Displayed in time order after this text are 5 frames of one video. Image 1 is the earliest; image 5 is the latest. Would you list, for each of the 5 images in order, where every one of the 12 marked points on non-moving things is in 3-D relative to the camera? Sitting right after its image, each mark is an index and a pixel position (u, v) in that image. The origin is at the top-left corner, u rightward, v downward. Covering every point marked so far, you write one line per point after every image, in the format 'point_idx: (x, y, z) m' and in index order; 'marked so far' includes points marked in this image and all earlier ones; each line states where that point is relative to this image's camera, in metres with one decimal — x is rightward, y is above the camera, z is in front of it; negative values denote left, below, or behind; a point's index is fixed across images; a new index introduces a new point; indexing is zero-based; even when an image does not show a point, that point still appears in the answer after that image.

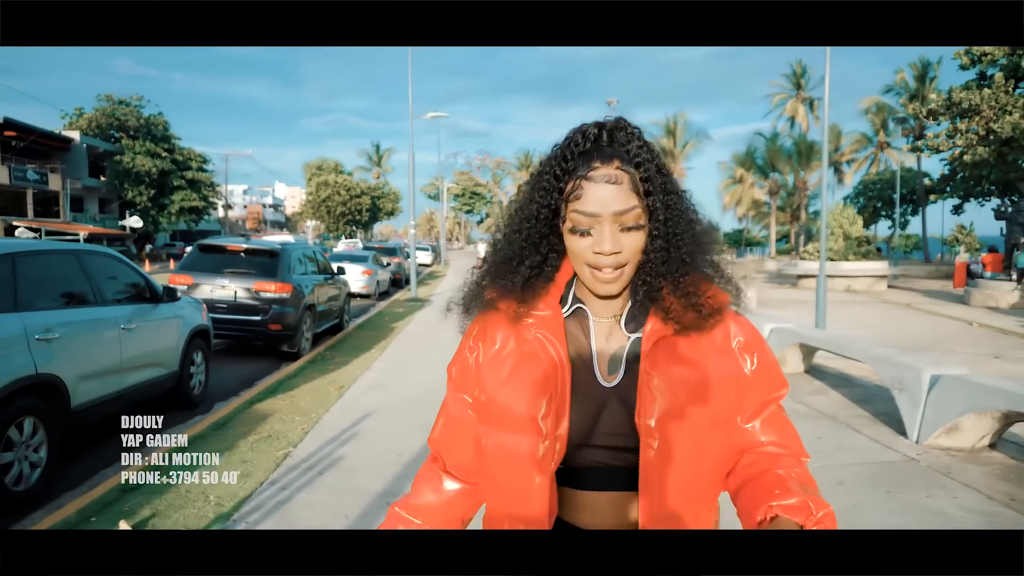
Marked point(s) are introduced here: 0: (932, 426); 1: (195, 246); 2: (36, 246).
0: (+2.9, -0.9, +4.6) m
1: (-4.1, +0.5, +8.6) m
2: (-3.2, +0.3, +4.6) m
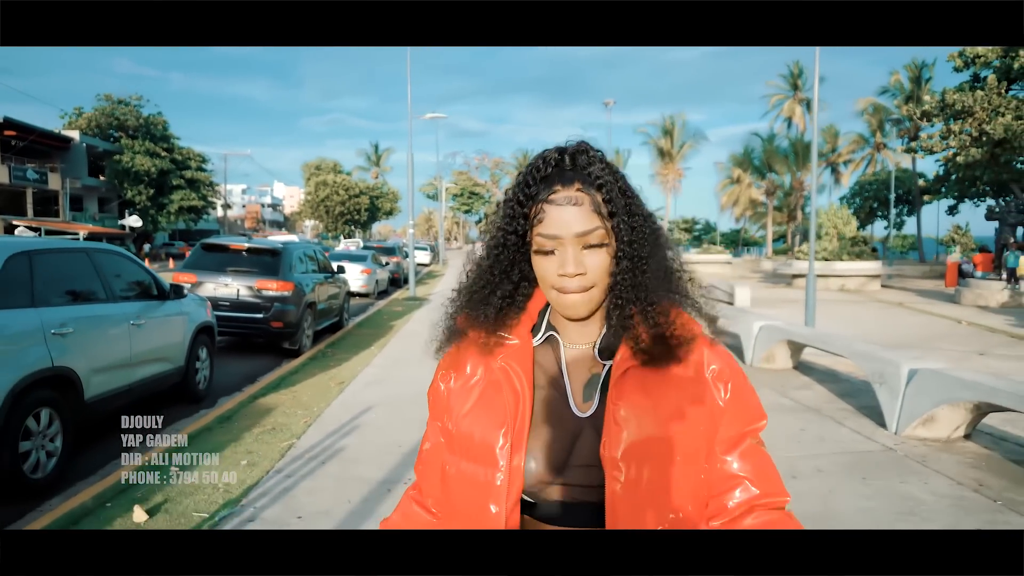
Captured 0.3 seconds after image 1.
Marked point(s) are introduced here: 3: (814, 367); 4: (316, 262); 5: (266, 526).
0: (+2.8, -0.9, +4.8) m
1: (-4.1, +0.6, +8.8) m
2: (-3.2, +0.3, +4.8) m
3: (+3.4, -0.9, +7.6) m
4: (-3.0, +0.4, +10.4) m
5: (-1.3, -1.3, +3.6) m
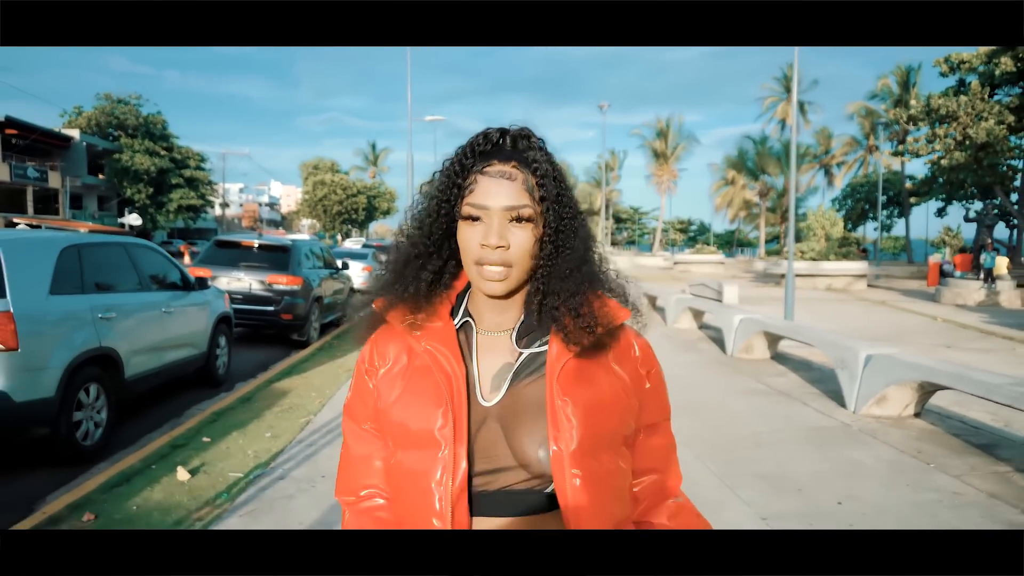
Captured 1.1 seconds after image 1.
0: (+2.8, -0.9, +5.4) m
1: (-4.2, +0.6, +9.3) m
2: (-3.2, +0.4, +5.3) m
3: (+3.4, -0.8, +8.2) m
4: (-3.0, +0.4, +10.9) m
5: (-1.3, -1.2, +4.1) m
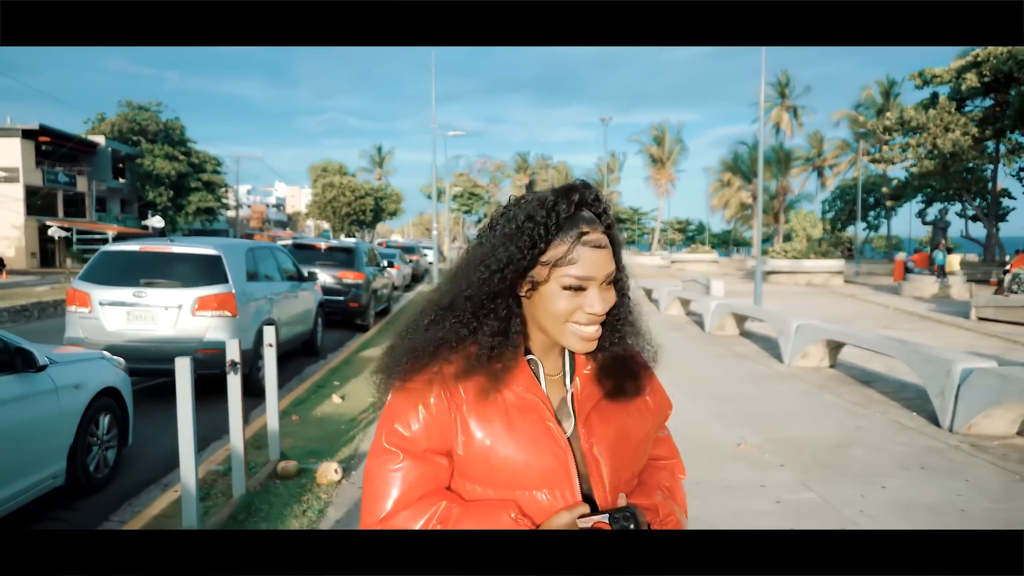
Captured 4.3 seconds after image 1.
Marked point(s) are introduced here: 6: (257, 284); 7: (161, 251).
0: (+3.2, -0.8, +7.6) m
1: (-3.8, +0.7, +11.5) m
2: (-2.9, +0.5, +7.6) m
3: (+3.8, -0.7, +10.5) m
4: (-2.6, +0.5, +13.2) m
5: (-0.9, -1.1, +6.4) m
6: (-2.7, +0.1, +7.0) m
7: (-3.3, +0.3, +6.3) m
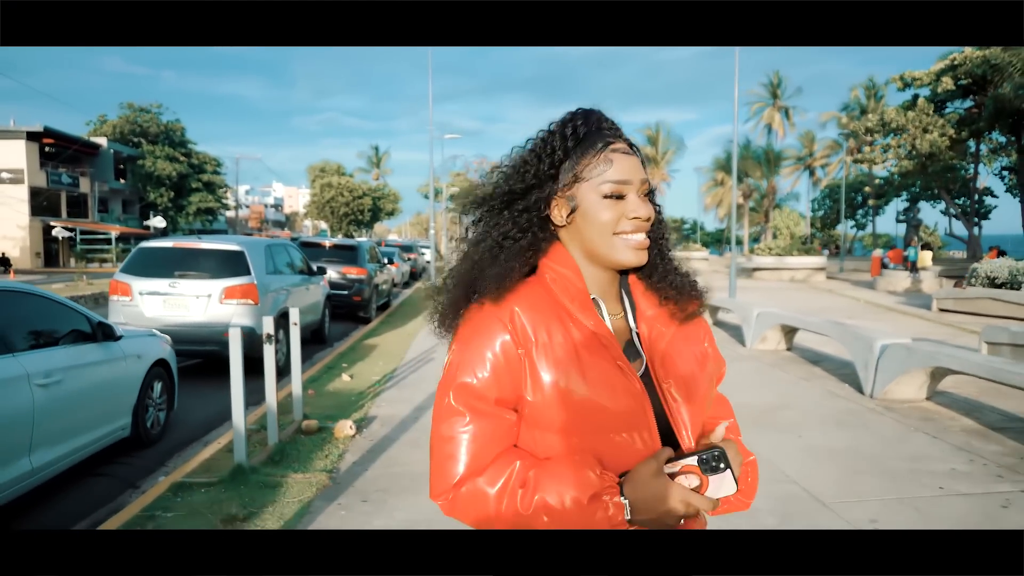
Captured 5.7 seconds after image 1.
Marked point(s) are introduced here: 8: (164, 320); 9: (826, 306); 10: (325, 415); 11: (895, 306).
0: (+3.1, -0.6, +8.5) m
1: (-3.9, +0.8, +12.4) m
2: (-3.0, +0.6, +8.5) m
3: (+3.6, -0.6, +11.3) m
4: (-2.8, +0.6, +14.1) m
5: (-1.1, -1.0, +7.3) m
6: (-2.8, +0.1, +7.9) m
7: (-3.4, +0.4, +7.2) m
8: (-3.6, -0.3, +6.9) m
9: (+6.7, -0.4, +14.3) m
10: (-1.6, -1.1, +5.8) m
11: (+8.4, -0.4, +14.8) m
